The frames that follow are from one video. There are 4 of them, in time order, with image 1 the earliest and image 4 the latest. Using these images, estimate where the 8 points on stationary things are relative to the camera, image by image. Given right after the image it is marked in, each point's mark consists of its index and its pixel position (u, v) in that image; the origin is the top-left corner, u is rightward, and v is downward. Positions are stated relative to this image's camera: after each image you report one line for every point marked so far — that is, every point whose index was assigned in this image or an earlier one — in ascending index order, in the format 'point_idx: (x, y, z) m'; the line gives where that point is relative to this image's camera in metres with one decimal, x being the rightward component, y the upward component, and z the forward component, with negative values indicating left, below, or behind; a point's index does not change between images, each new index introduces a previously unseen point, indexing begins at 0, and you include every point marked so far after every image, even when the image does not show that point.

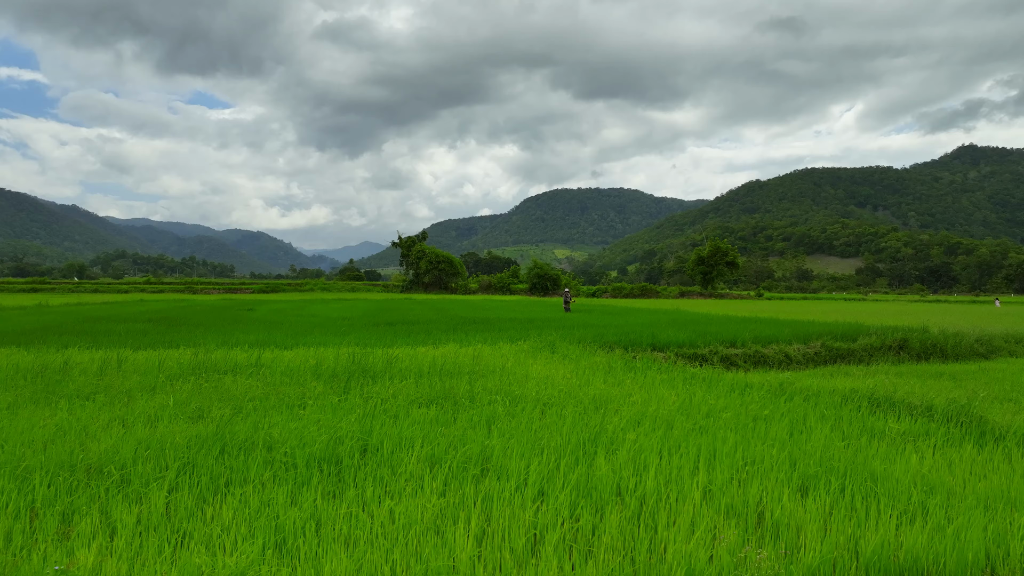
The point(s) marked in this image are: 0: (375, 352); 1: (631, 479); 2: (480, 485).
0: (-2.1, -1.0, +6.3) m
1: (+0.7, -1.1, +2.4) m
2: (-0.2, -1.1, +2.4) m
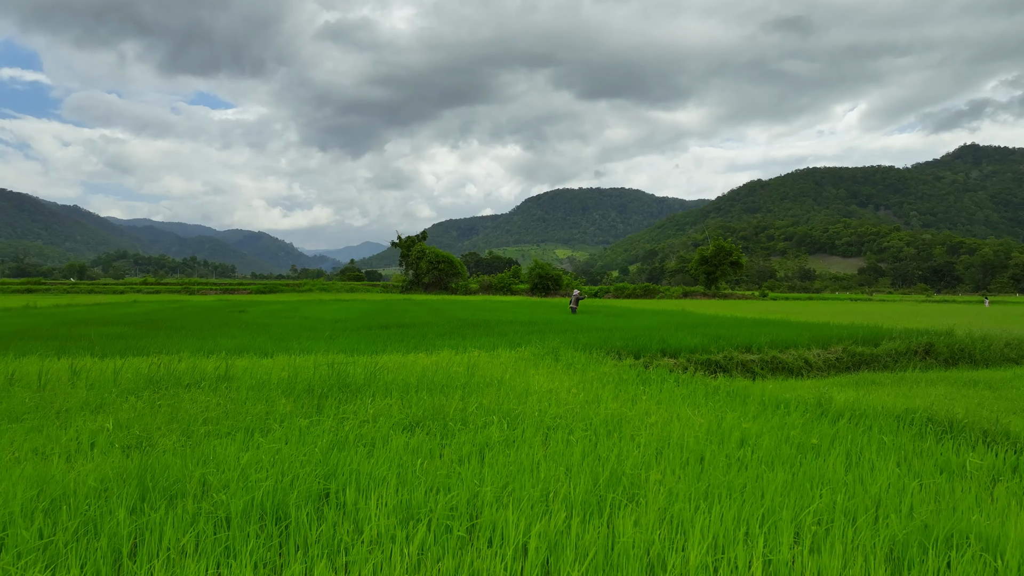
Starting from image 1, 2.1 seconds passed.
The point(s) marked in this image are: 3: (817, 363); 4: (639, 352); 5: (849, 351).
0: (-2.1, -1.0, +5.7) m
1: (+0.7, -1.1, +1.8) m
2: (-0.2, -1.2, +1.8) m
3: (+6.0, -1.5, +8.2) m
4: (+2.4, -1.2, +7.7) m
5: (+7.1, -1.3, +8.6) m
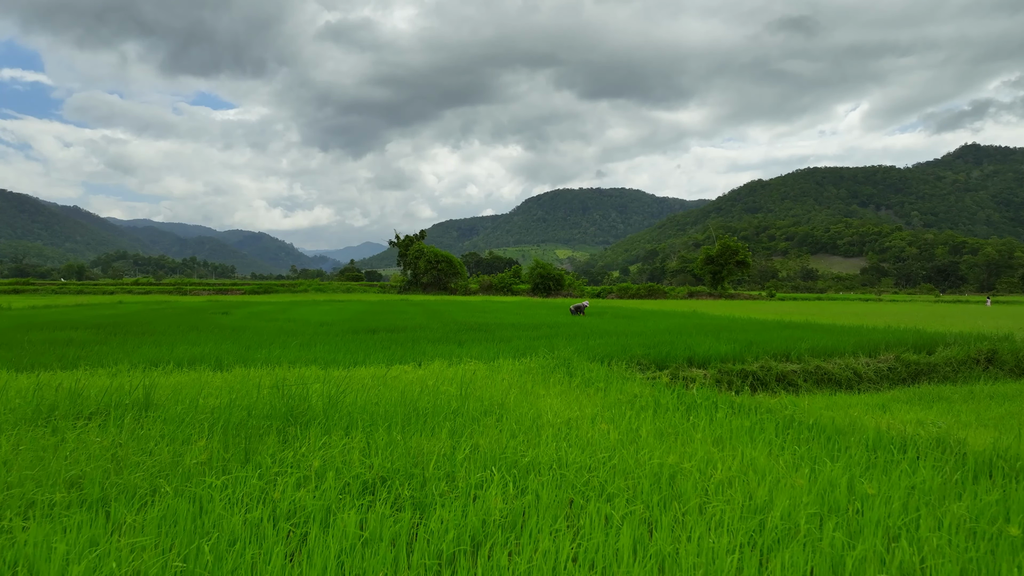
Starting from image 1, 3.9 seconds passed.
0: (-2.1, -1.0, +4.7) m
1: (+0.7, -1.1, +0.7) m
2: (-0.2, -1.1, +0.7) m
3: (+6.1, -1.5, +7.1) m
4: (+2.4, -1.2, +6.6) m
5: (+7.1, -1.3, +7.5) m
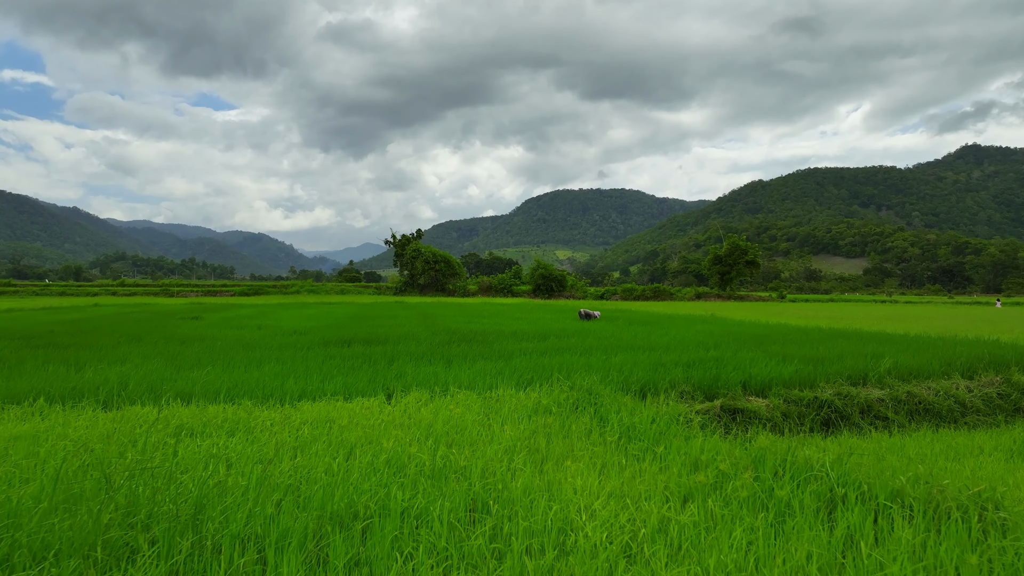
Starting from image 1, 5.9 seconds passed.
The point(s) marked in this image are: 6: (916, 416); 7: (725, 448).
0: (-2.0, -1.1, +3.1) m
1: (+0.7, -1.2, -0.9) m
2: (-0.1, -1.2, -0.9) m
3: (+6.2, -1.5, +5.5) m
4: (+2.5, -1.2, +5.0) m
5: (+7.2, -1.4, +5.9) m
6: (+5.1, -1.6, +5.2) m
7: (+1.4, -1.1, +2.9) m
